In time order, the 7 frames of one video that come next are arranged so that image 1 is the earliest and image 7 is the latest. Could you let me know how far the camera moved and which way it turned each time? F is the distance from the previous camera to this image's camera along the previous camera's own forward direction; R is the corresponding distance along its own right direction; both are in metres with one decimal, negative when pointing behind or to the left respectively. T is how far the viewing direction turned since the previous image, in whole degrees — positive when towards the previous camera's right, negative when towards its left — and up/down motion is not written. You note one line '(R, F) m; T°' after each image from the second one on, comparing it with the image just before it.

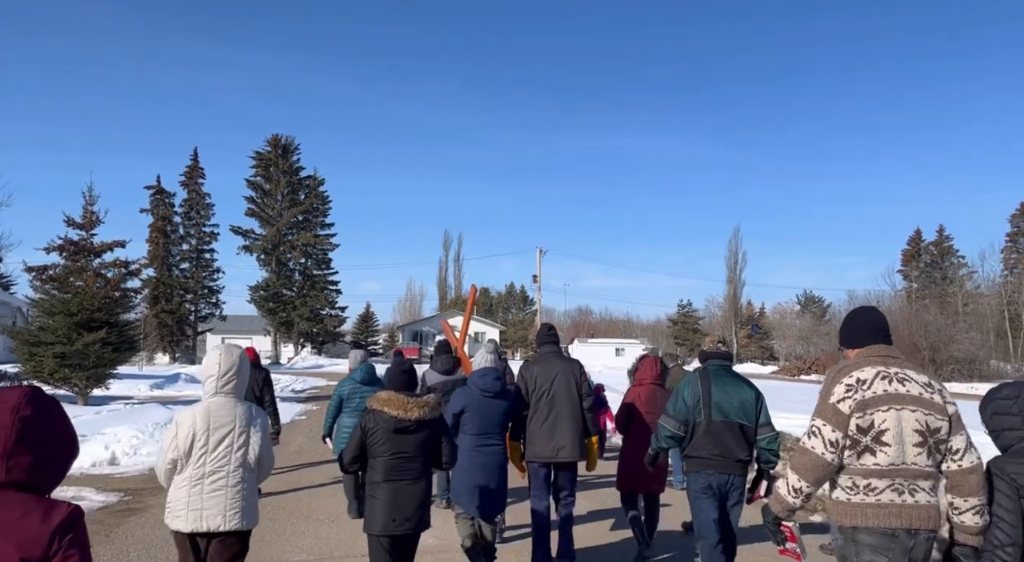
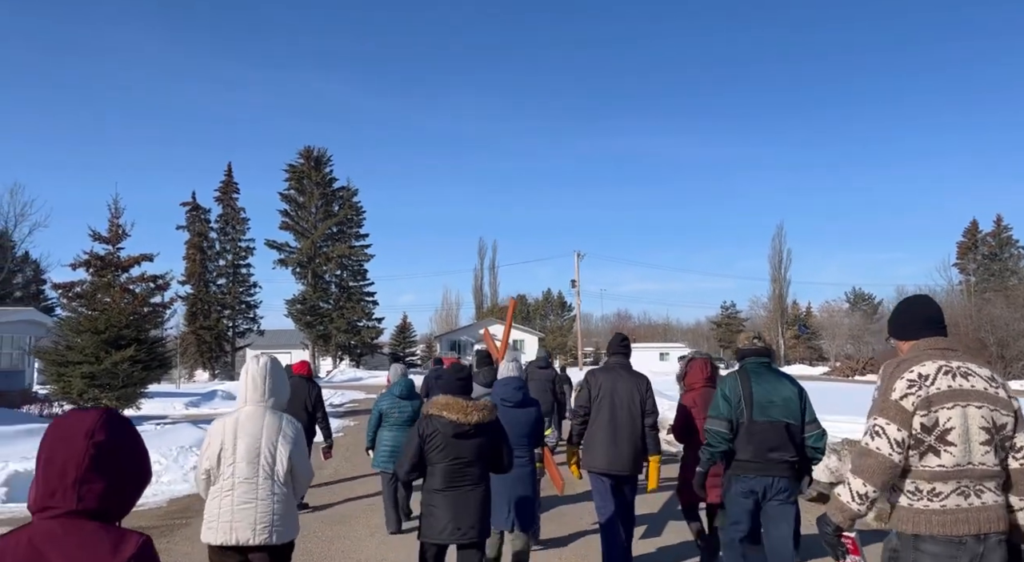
(-0.1, +0.6) m; -2°
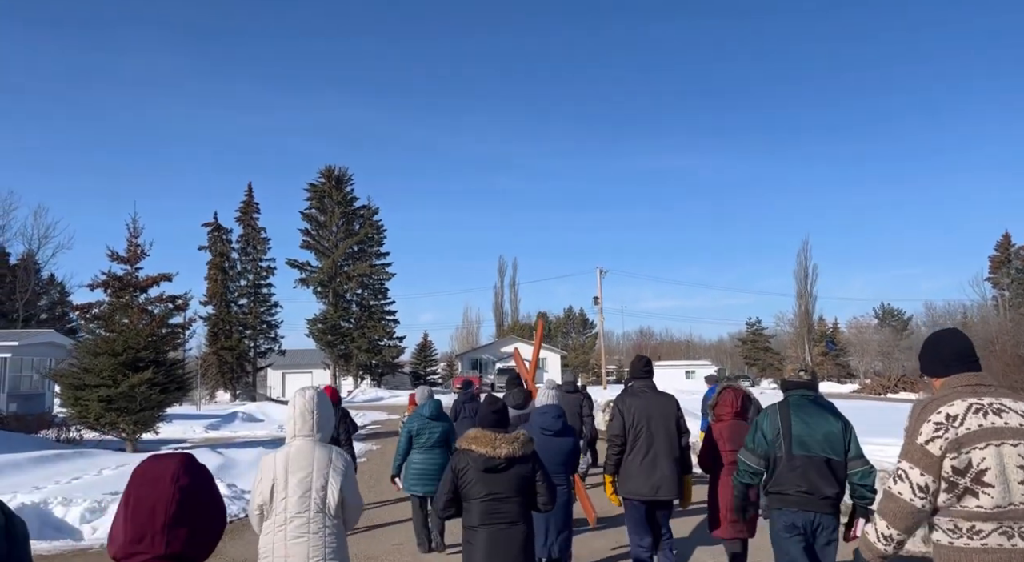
(-0.1, +0.4) m; -1°
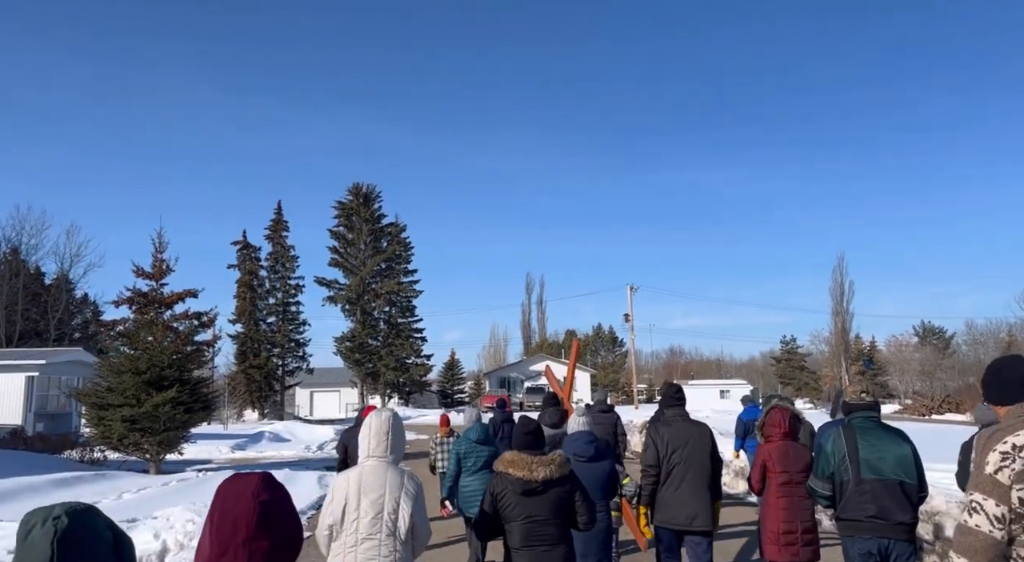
(-0.1, +0.4) m; -2°
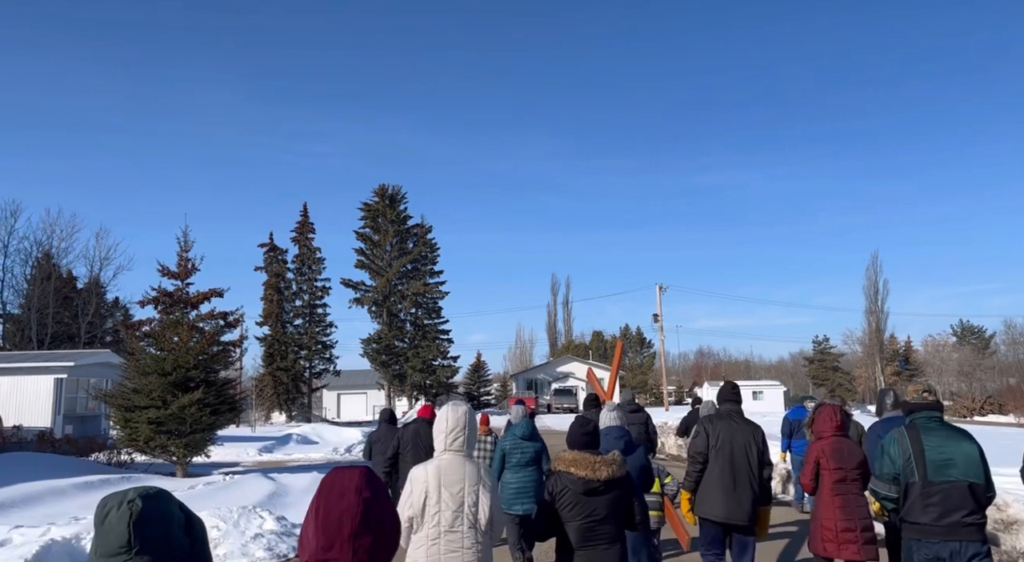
(-0.1, +0.3) m; -2°
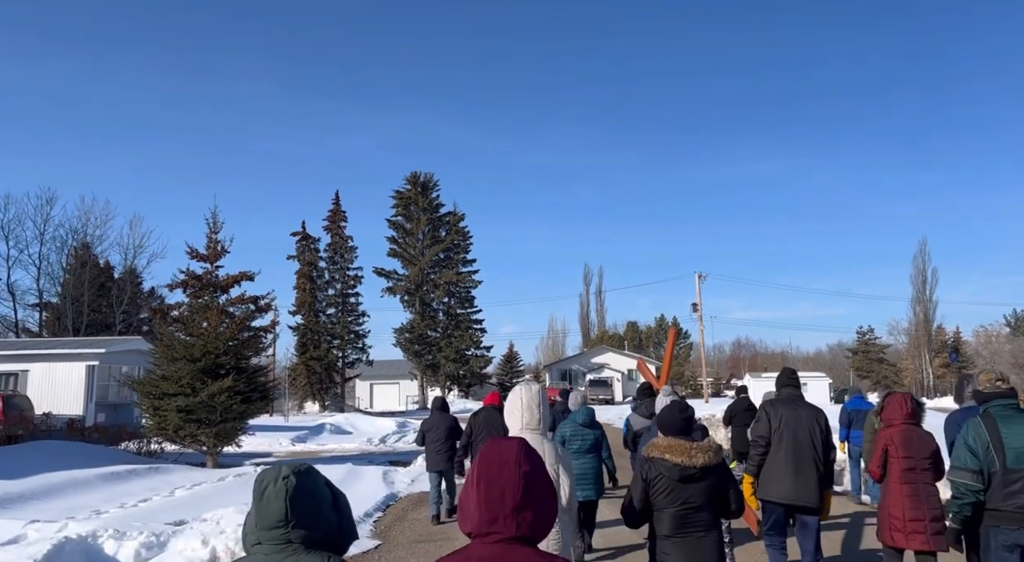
(-0.2, +0.6) m; -2°
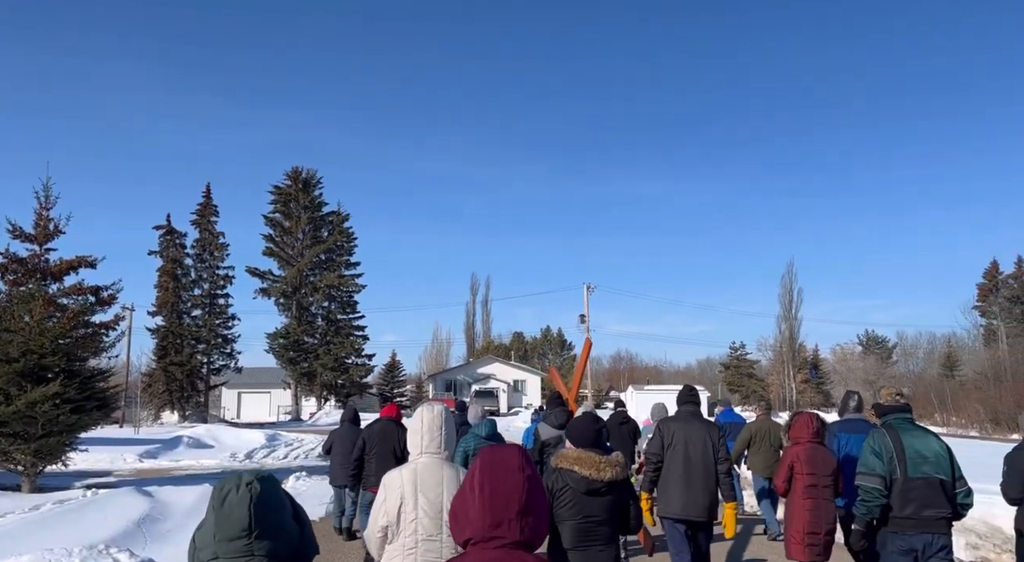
(-0.1, +1.4) m; +7°
